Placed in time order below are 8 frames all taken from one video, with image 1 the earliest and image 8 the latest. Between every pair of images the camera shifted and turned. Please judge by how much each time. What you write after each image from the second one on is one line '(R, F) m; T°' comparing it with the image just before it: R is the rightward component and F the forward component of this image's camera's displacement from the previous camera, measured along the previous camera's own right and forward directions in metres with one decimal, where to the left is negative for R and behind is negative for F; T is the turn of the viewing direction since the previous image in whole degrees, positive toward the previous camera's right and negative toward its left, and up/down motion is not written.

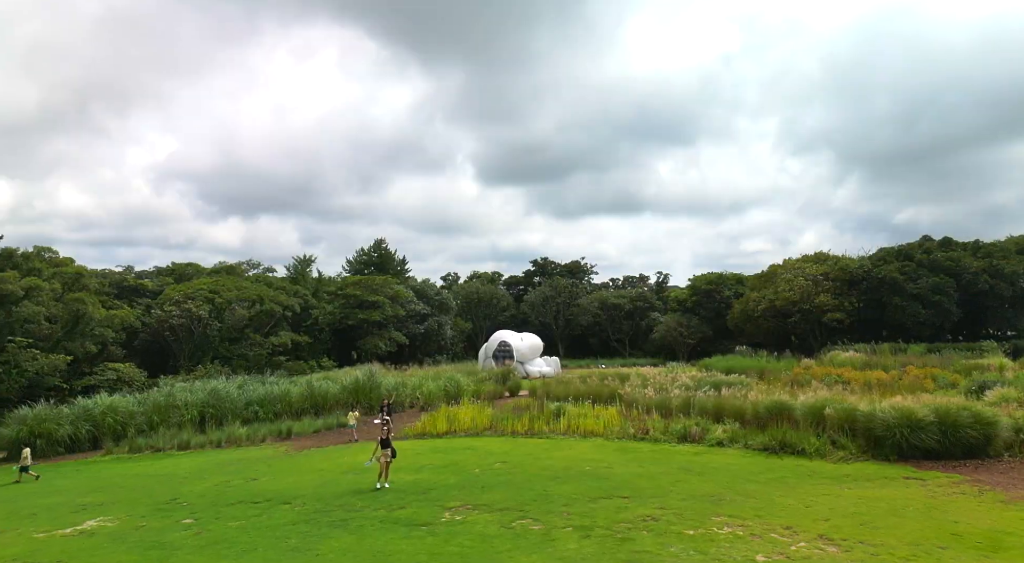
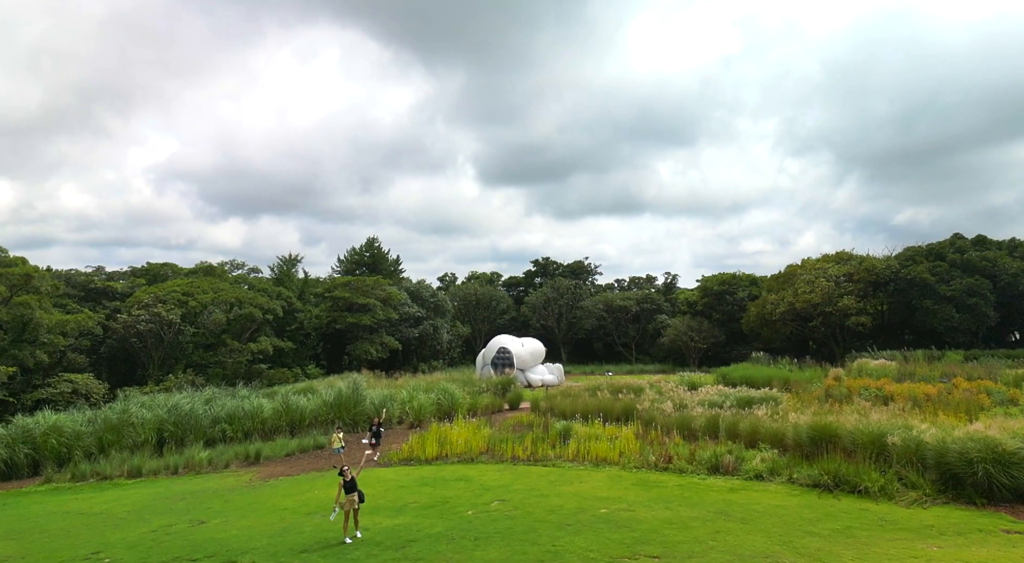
(0.0, +2.1) m; 0°
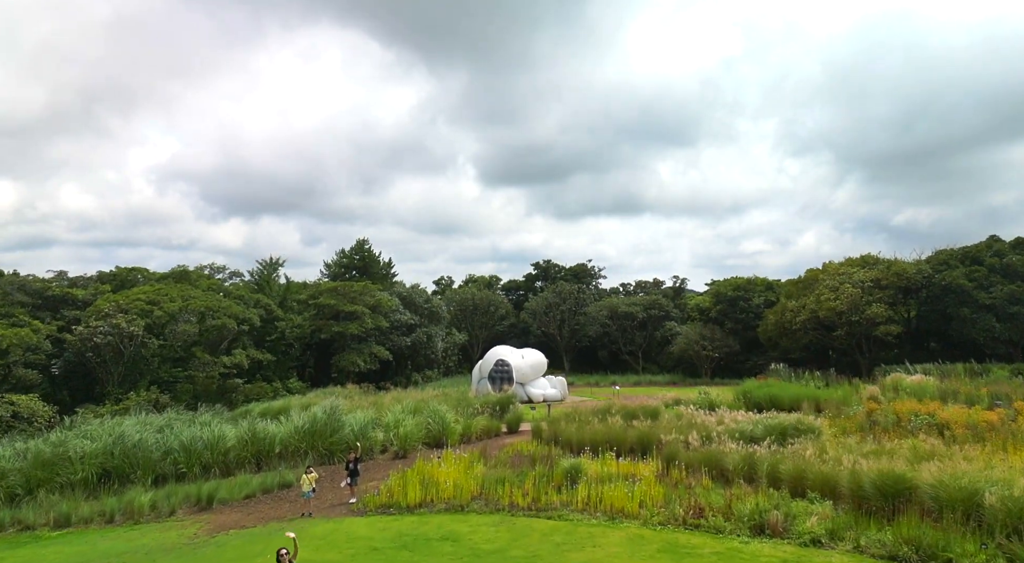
(0.0, +2.2) m; 0°
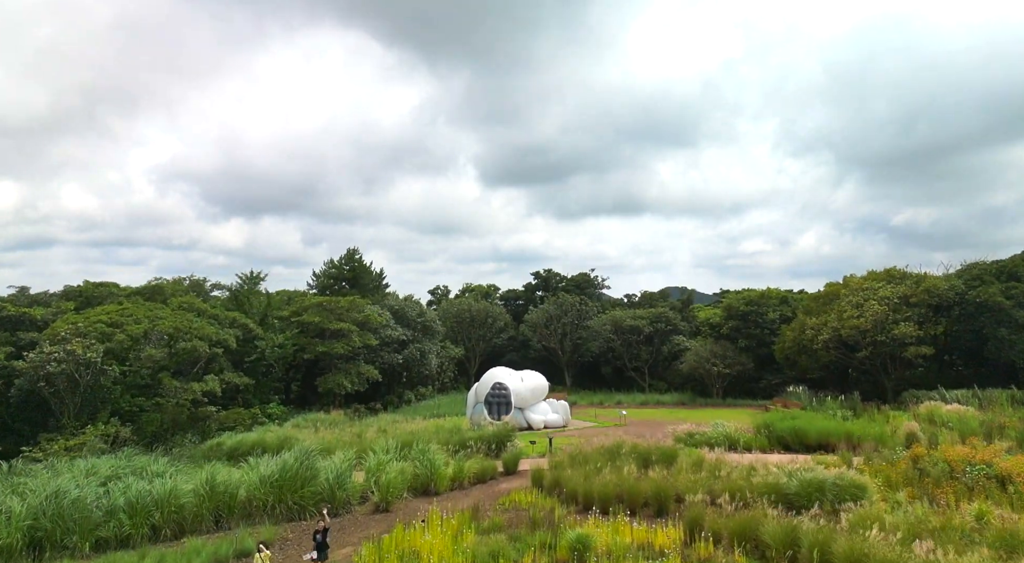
(+0.1, +2.0) m; 0°
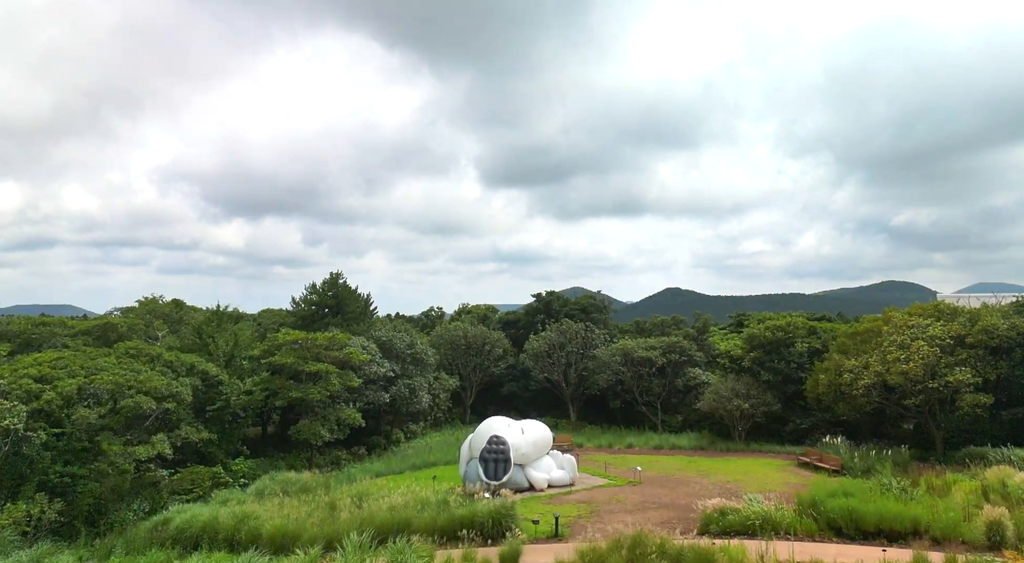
(0.0, +3.0) m; 0°
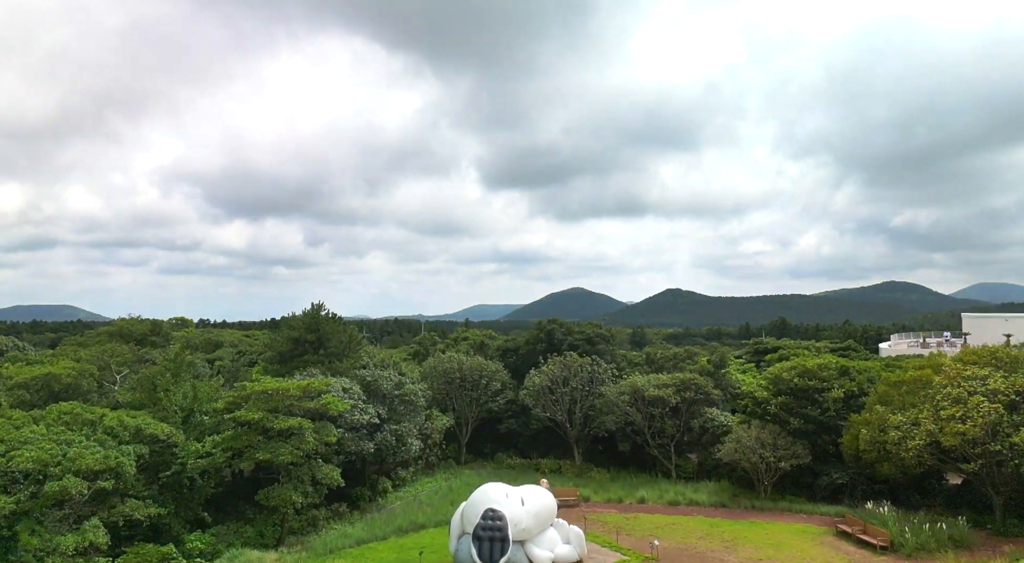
(+0.1, +2.8) m; 0°
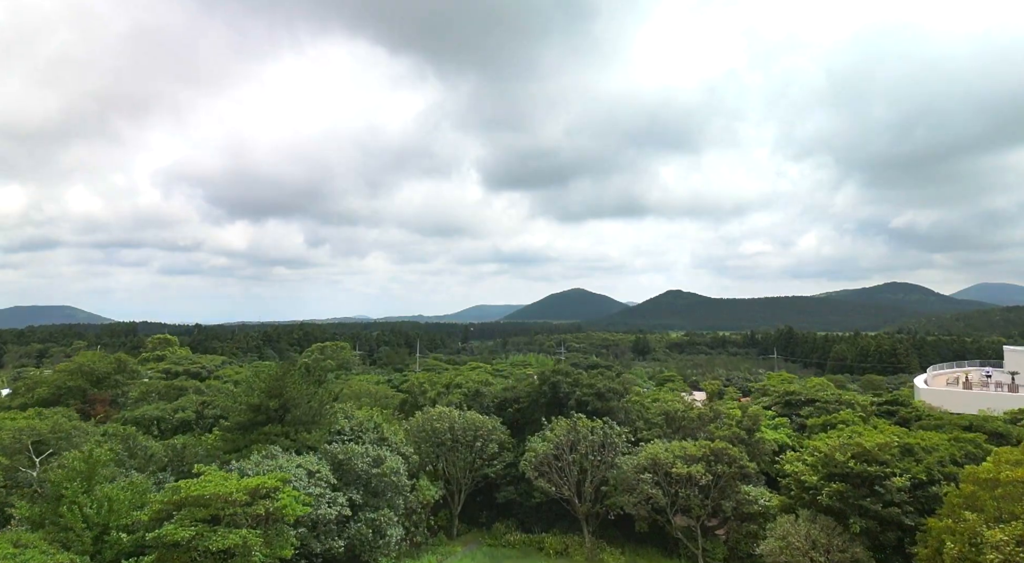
(+0.1, +4.1) m; 0°
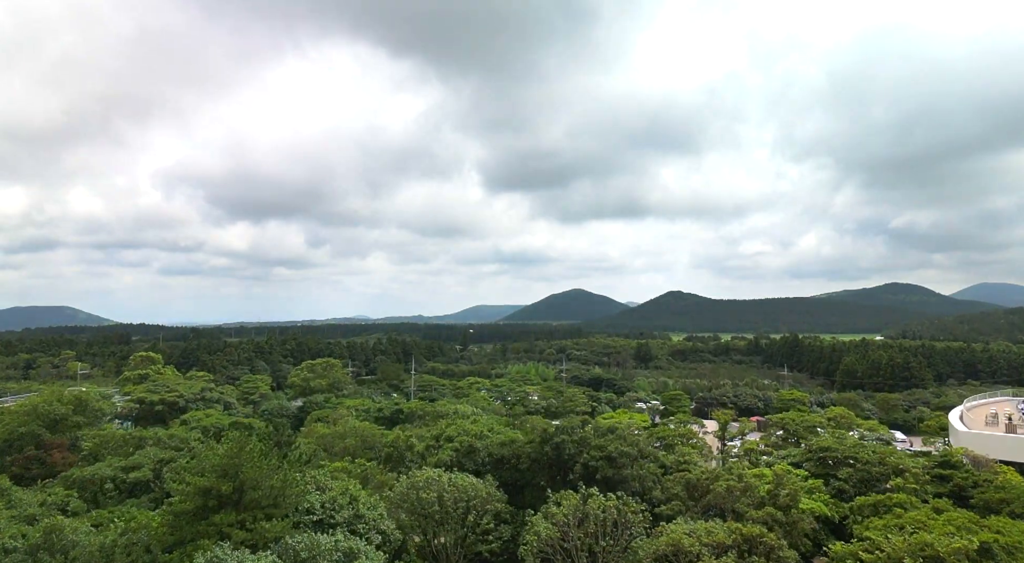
(+0.1, +3.6) m; 0°
